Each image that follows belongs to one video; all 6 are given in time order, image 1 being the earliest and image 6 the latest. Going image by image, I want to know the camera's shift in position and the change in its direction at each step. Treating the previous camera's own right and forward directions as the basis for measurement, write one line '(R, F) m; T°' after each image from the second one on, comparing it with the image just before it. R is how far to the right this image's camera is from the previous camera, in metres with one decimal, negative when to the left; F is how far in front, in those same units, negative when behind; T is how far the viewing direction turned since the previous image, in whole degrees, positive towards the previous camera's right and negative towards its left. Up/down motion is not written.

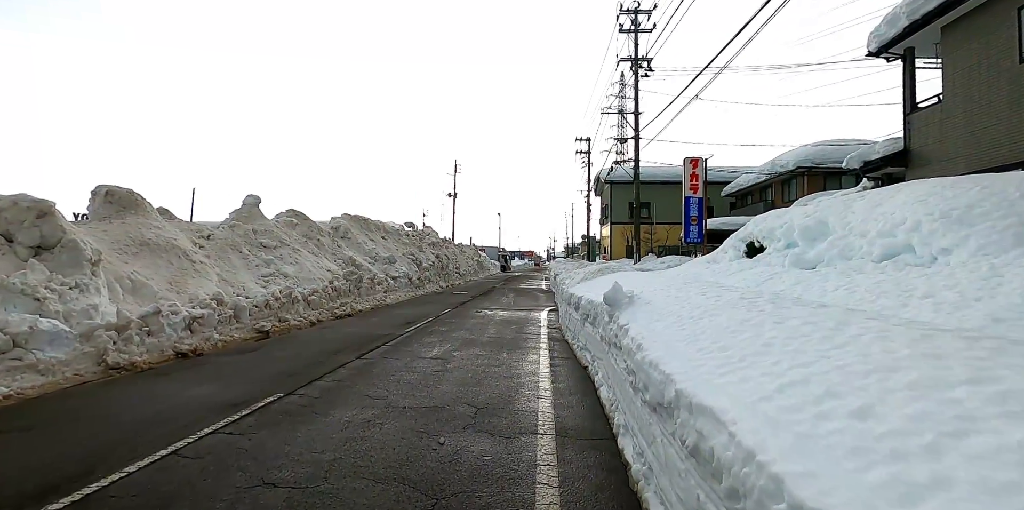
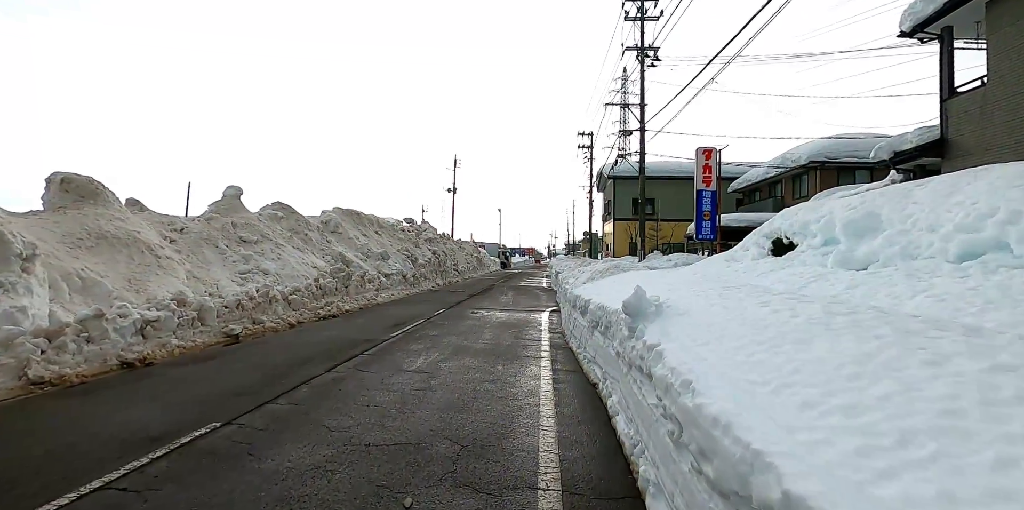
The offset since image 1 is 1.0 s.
(0.0, +1.0) m; 0°
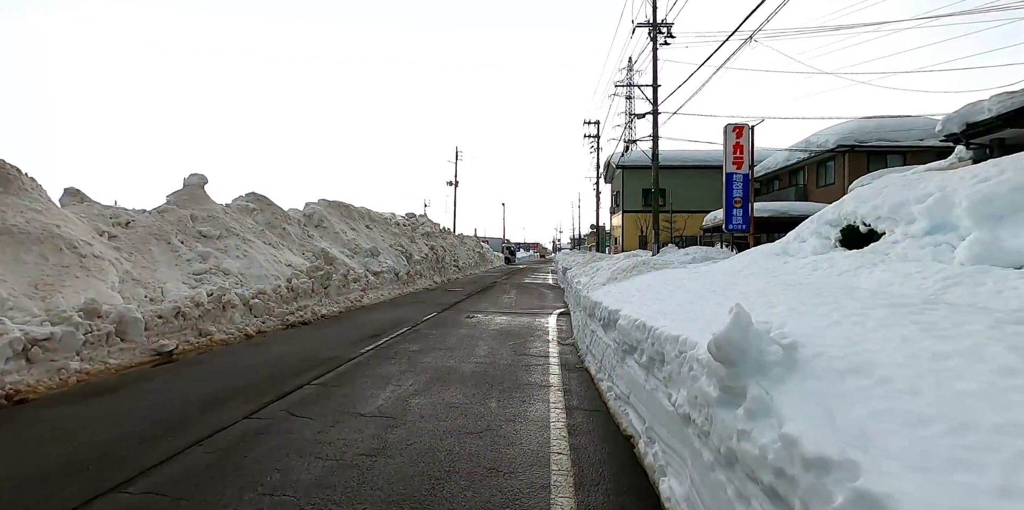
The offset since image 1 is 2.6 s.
(+0.1, +1.8) m; -1°
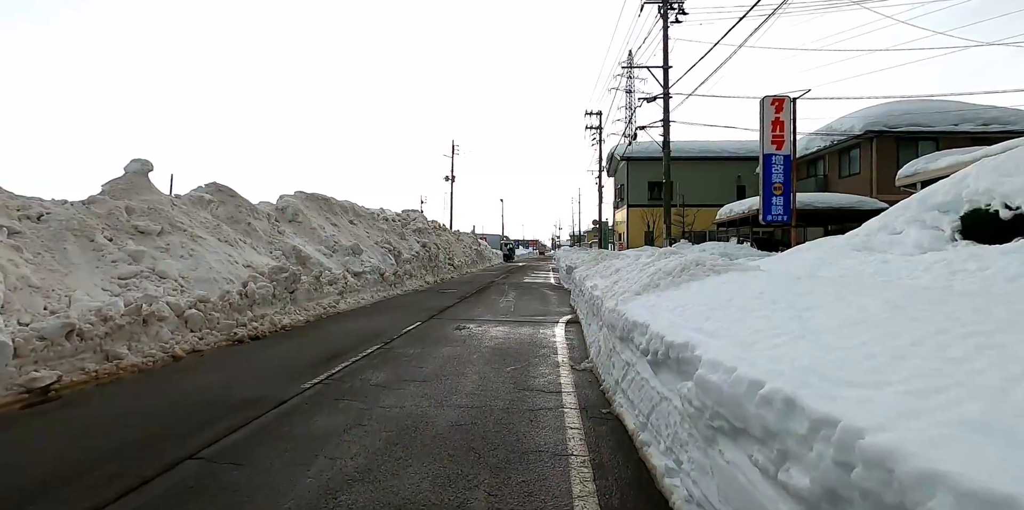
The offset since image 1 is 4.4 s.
(0.0, +1.9) m; 0°
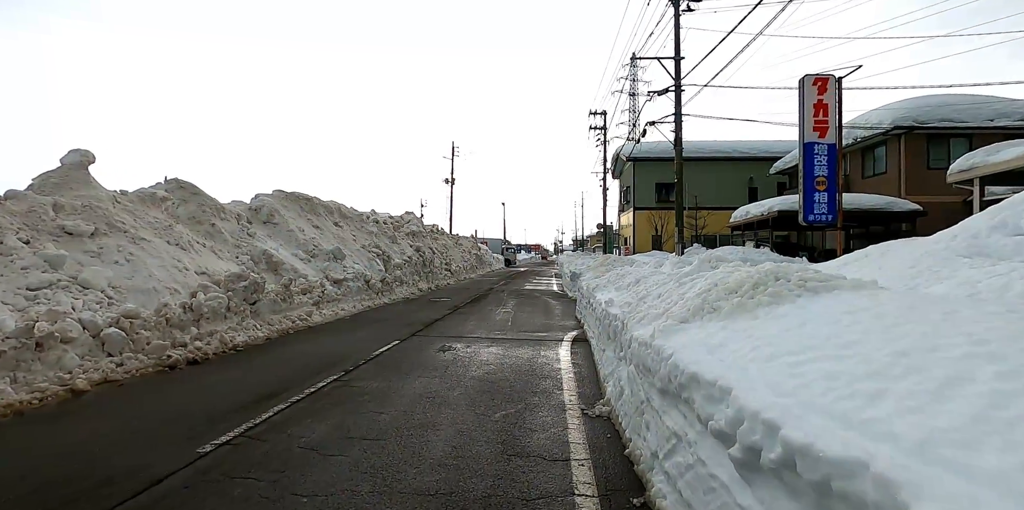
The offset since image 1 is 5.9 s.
(+0.1, +1.5) m; 0°
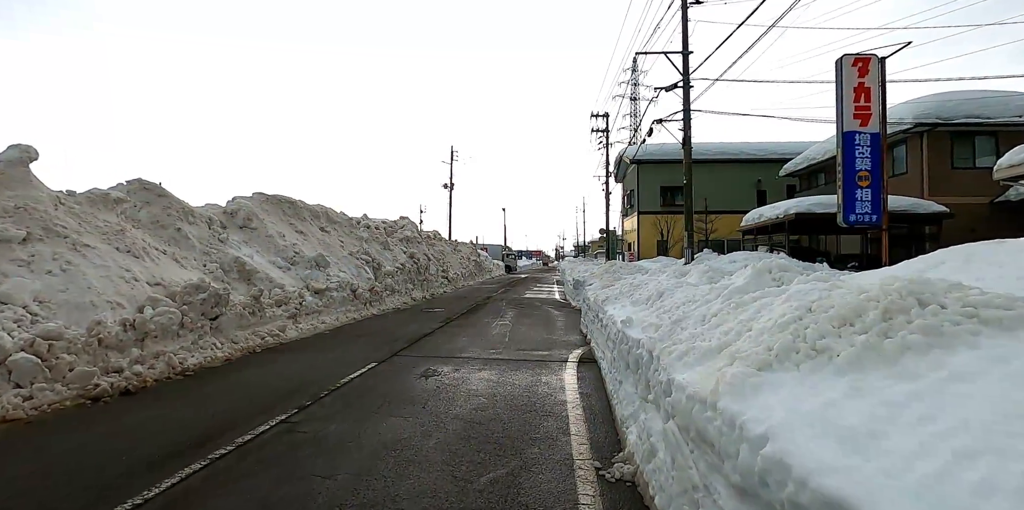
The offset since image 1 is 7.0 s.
(+0.1, +1.1) m; 0°
